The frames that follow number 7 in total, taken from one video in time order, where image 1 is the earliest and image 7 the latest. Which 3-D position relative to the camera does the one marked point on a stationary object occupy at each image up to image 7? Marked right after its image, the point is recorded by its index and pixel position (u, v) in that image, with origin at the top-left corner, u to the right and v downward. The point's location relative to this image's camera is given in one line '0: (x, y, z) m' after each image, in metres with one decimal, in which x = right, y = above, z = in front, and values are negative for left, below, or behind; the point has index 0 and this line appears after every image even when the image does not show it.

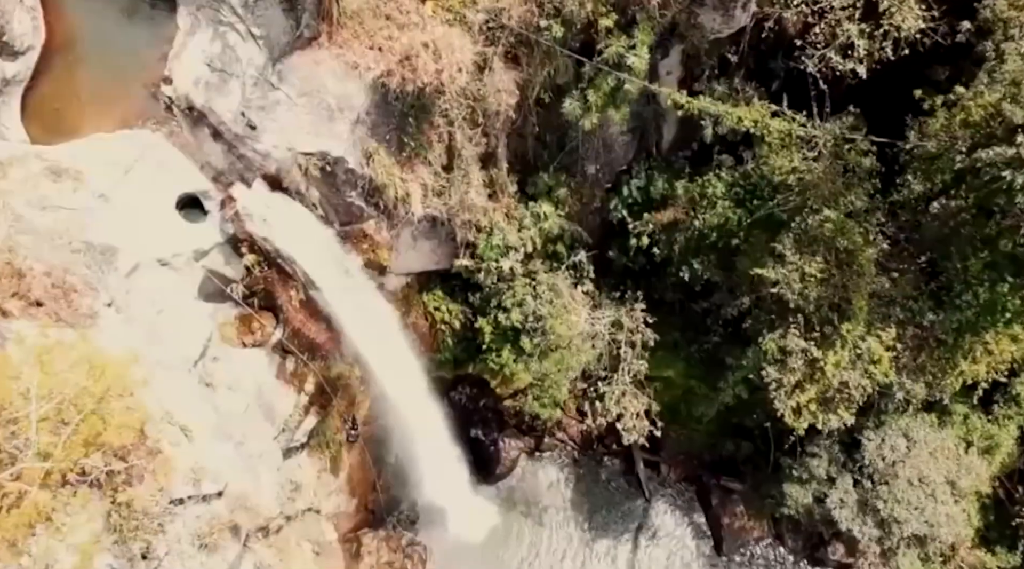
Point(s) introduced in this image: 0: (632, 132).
0: (+1.8, +2.2, +11.0) m
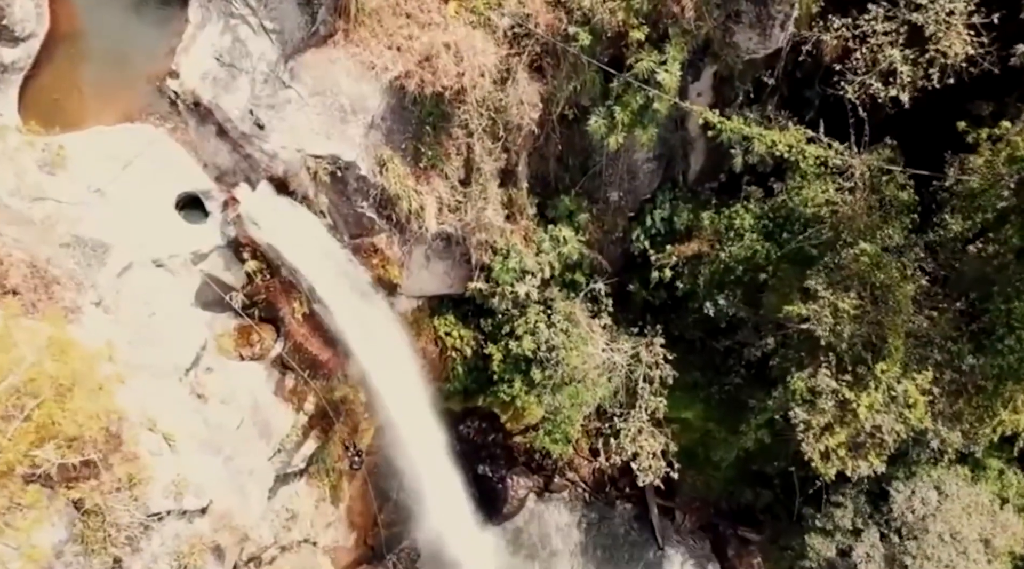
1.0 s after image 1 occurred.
0: (+2.1, +1.7, +10.6) m
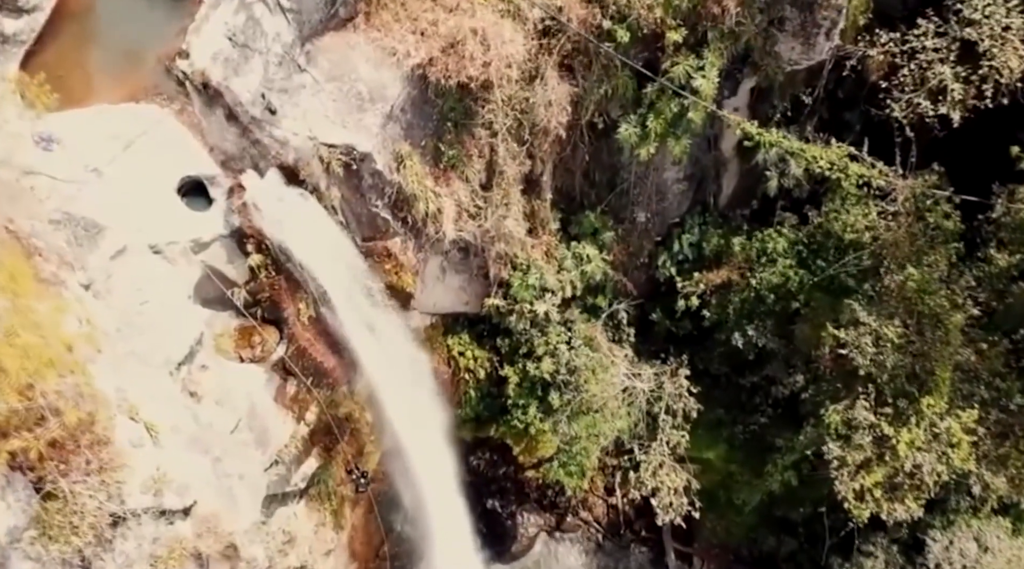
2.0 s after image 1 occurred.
0: (+2.4, +1.4, +10.2) m
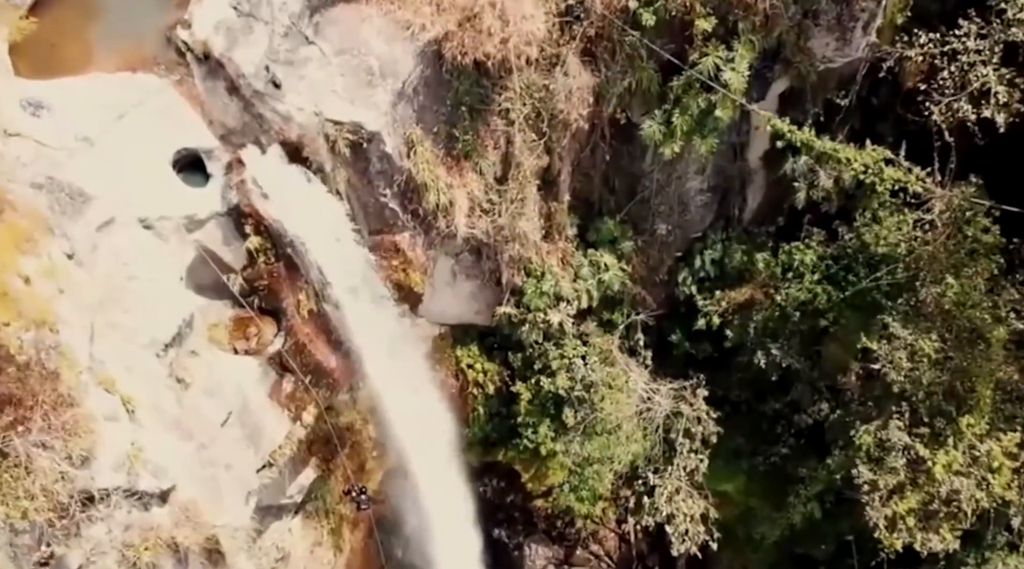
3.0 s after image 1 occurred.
0: (+2.6, +1.2, +9.7) m
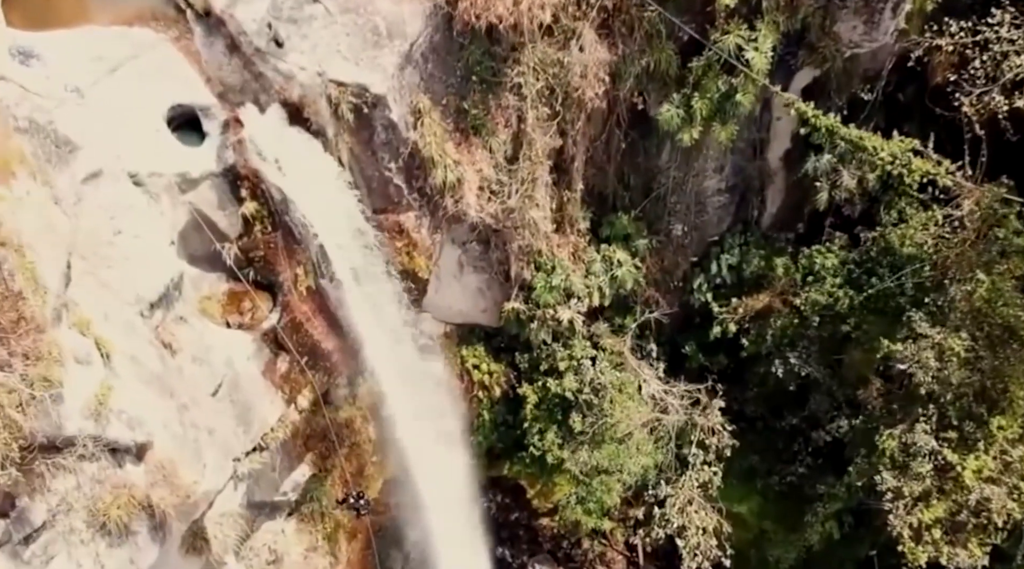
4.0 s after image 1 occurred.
0: (+2.7, +1.2, +9.4) m
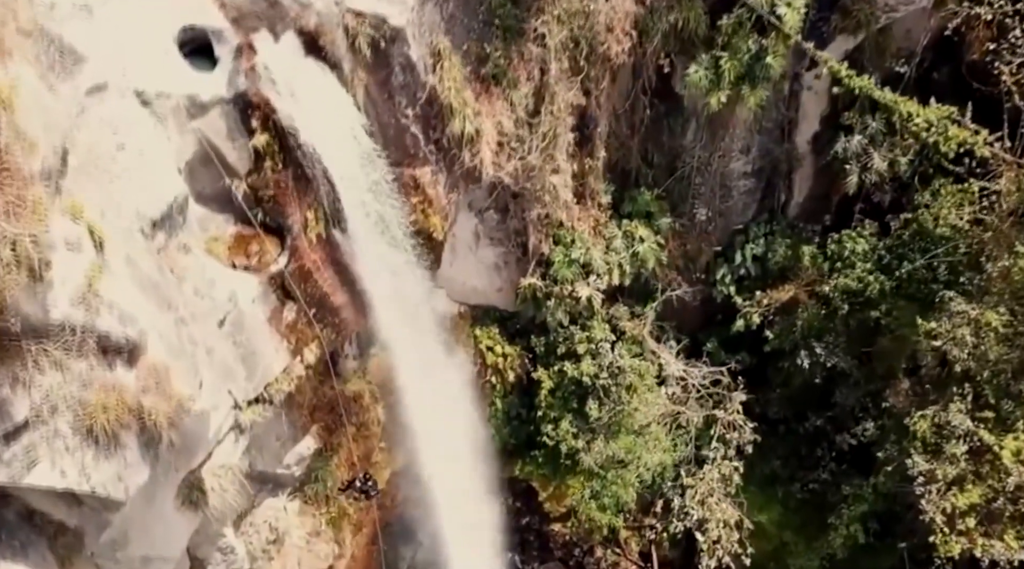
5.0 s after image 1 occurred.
0: (+3.0, +1.3, +9.2) m
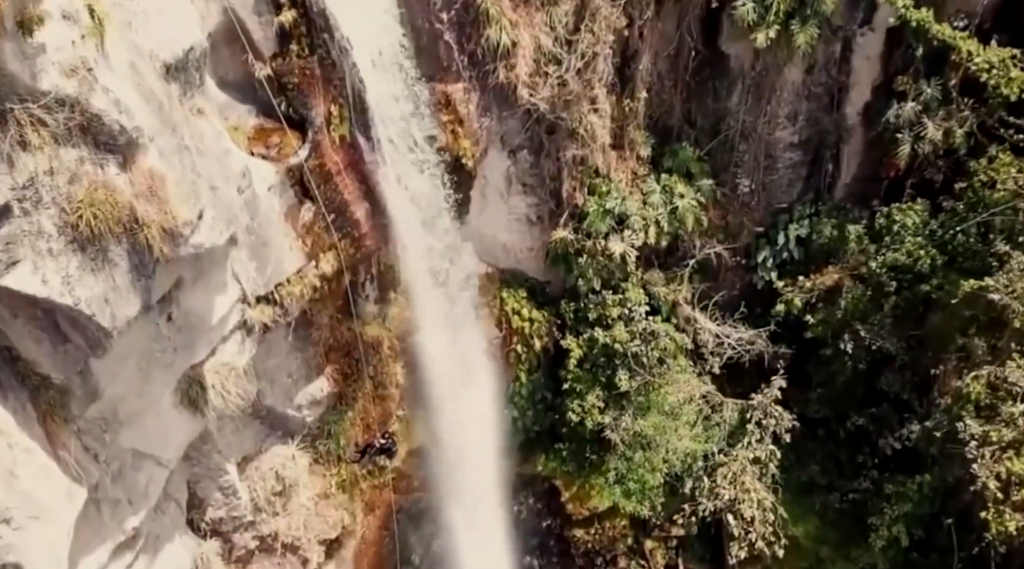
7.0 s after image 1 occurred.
0: (+3.4, +1.6, +8.8) m
